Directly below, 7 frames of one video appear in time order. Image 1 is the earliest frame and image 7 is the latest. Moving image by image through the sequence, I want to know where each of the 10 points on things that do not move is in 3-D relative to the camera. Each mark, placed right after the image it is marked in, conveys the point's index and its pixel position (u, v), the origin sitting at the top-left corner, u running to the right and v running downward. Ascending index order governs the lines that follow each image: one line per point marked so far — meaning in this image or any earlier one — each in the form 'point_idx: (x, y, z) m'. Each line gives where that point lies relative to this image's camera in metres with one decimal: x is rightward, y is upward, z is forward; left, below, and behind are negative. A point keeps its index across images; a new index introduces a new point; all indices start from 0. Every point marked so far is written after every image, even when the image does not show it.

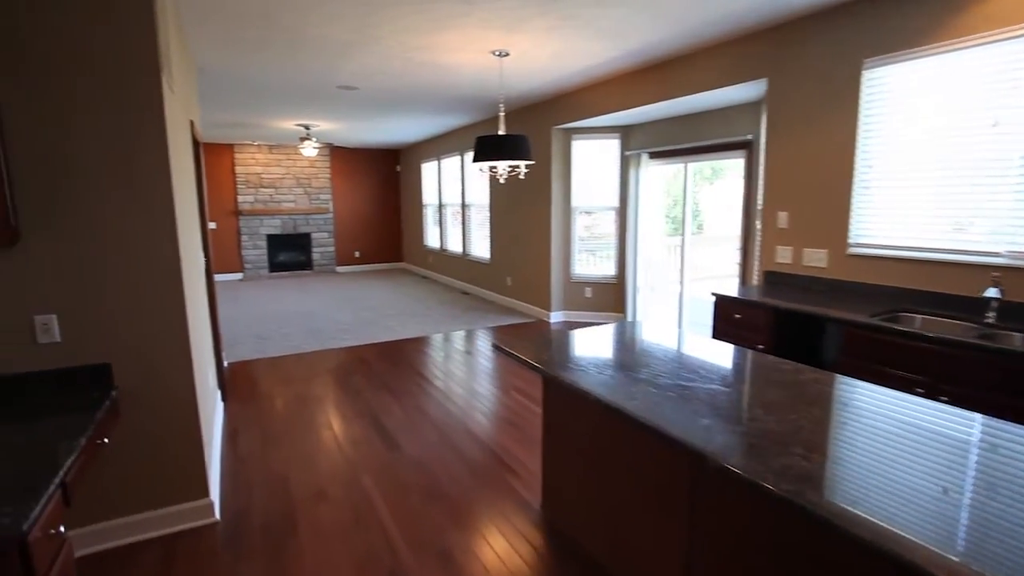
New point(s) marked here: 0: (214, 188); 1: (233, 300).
0: (-5.6, +1.9, +10.0) m
1: (-4.1, -0.2, +7.7) m
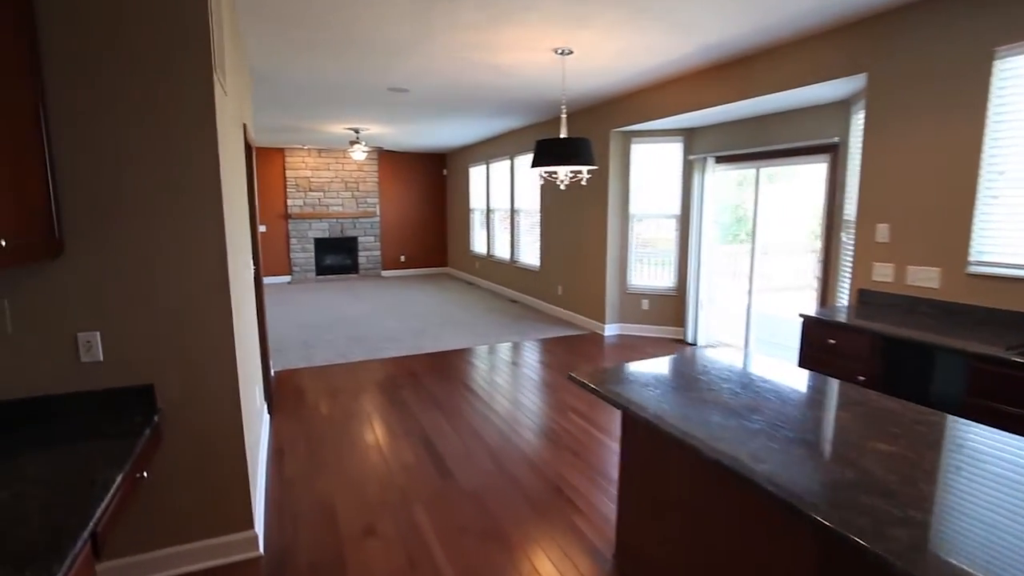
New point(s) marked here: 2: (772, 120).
0: (-4.7, +1.9, +10.1) m
1: (-3.4, -0.3, +7.7) m
2: (+2.4, +1.5, +4.8) m
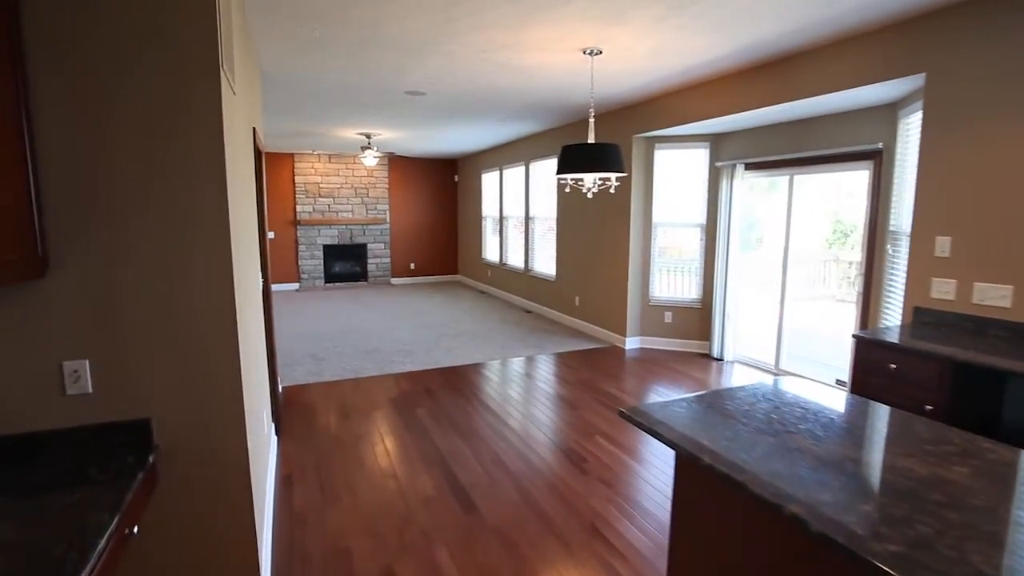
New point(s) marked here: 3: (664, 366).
0: (-4.4, +1.7, +9.9) m
1: (-3.2, -0.4, +7.5) m
2: (+2.6, +1.4, +4.6) m
3: (+1.6, -0.8, +5.6) m
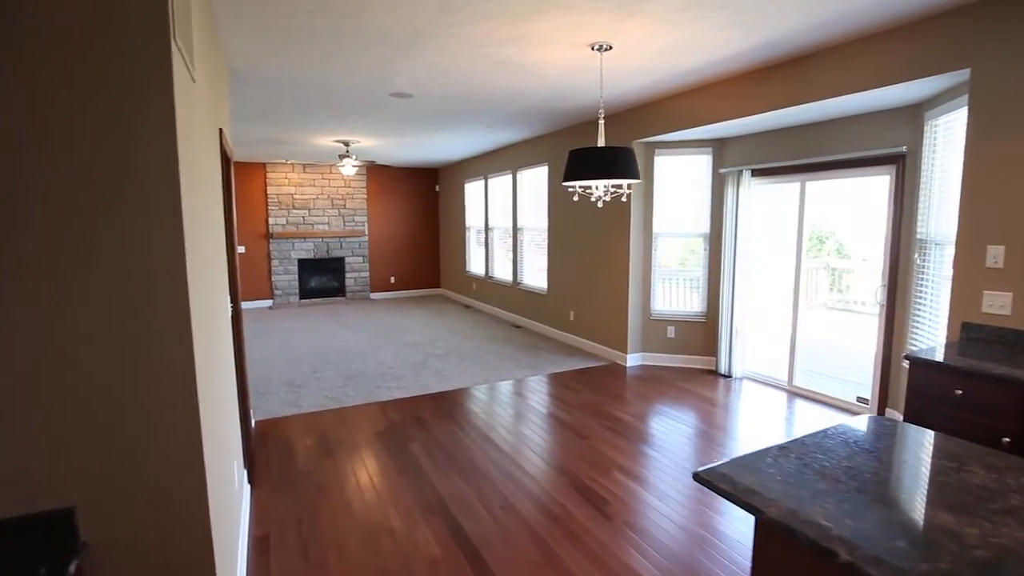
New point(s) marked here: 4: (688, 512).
0: (-4.7, +1.4, +9.4) m
1: (-3.3, -0.6, +7.0) m
2: (+2.5, +1.3, +4.3) m
3: (+1.5, -0.9, +5.2) m
4: (+1.0, -1.3, +3.0) m
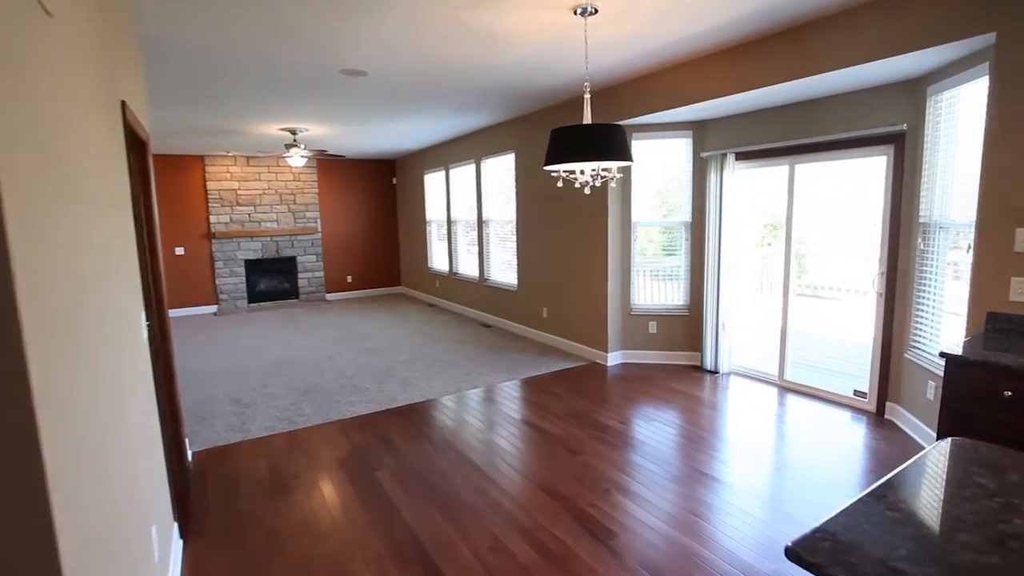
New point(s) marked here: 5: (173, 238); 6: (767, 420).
0: (-5.3, +1.3, +8.5) m
1: (-3.7, -0.7, +6.3) m
2: (+2.3, +1.4, +4.1) m
3: (+1.3, -0.9, +4.9) m
4: (+0.9, -1.3, +2.7) m
5: (-5.4, +0.8, +8.5) m
6: (+1.9, -1.0, +4.1) m
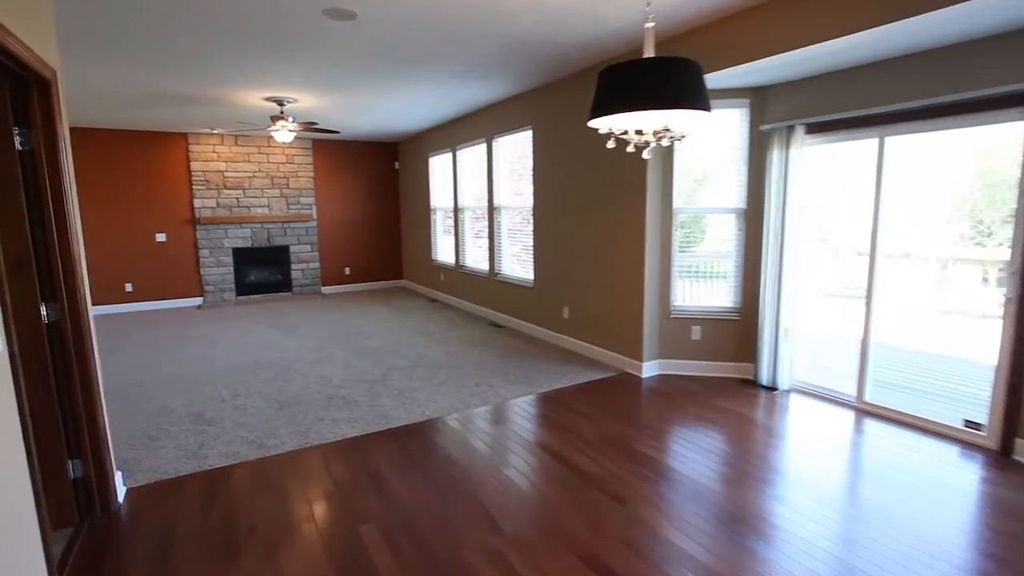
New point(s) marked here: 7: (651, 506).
0: (-5.1, +1.5, +7.8) m
1: (-3.5, -0.6, +5.5) m
2: (+2.5, +1.4, +3.2) m
3: (+1.5, -0.9, +4.1) m
4: (+1.1, -1.3, +1.9) m
5: (-5.3, +0.9, +7.7) m
6: (+2.1, -1.0, +3.3) m
7: (+0.7, -1.1, +2.7) m
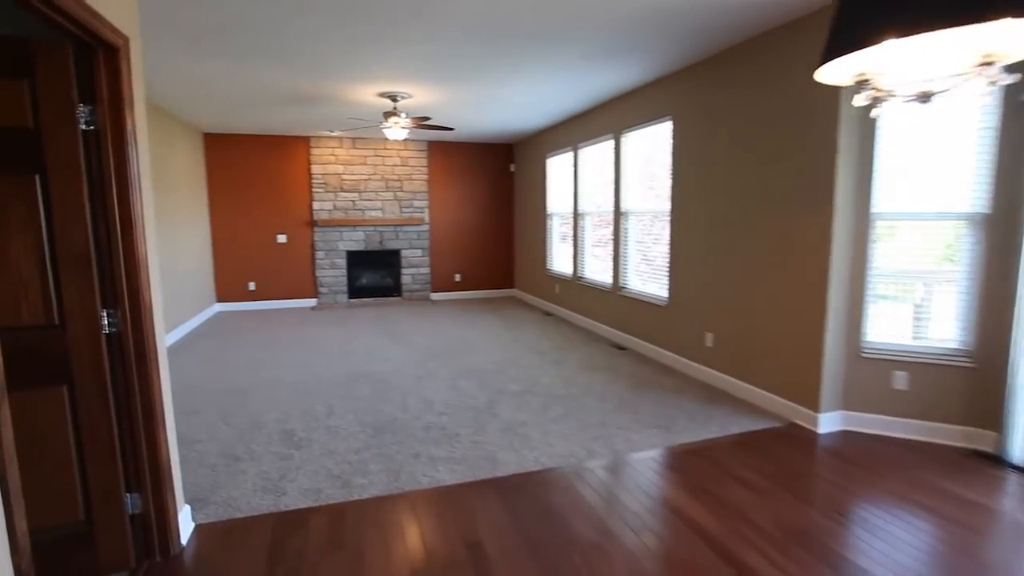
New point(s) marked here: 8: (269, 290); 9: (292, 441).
0: (-3.4, +1.5, +7.9) m
1: (-2.3, -0.6, +5.4) m
2: (+3.2, +1.2, +1.9) m
3: (+2.2, -1.1, +3.0) m
4: (+1.4, -1.4, +0.9) m
5: (-3.5, +0.9, +7.9) m
6: (+2.7, -1.2, +2.1) m
7: (+1.2, -1.3, +1.8) m
8: (-3.7, 0.0, +8.0) m
9: (-1.4, -1.0, +3.3) m
